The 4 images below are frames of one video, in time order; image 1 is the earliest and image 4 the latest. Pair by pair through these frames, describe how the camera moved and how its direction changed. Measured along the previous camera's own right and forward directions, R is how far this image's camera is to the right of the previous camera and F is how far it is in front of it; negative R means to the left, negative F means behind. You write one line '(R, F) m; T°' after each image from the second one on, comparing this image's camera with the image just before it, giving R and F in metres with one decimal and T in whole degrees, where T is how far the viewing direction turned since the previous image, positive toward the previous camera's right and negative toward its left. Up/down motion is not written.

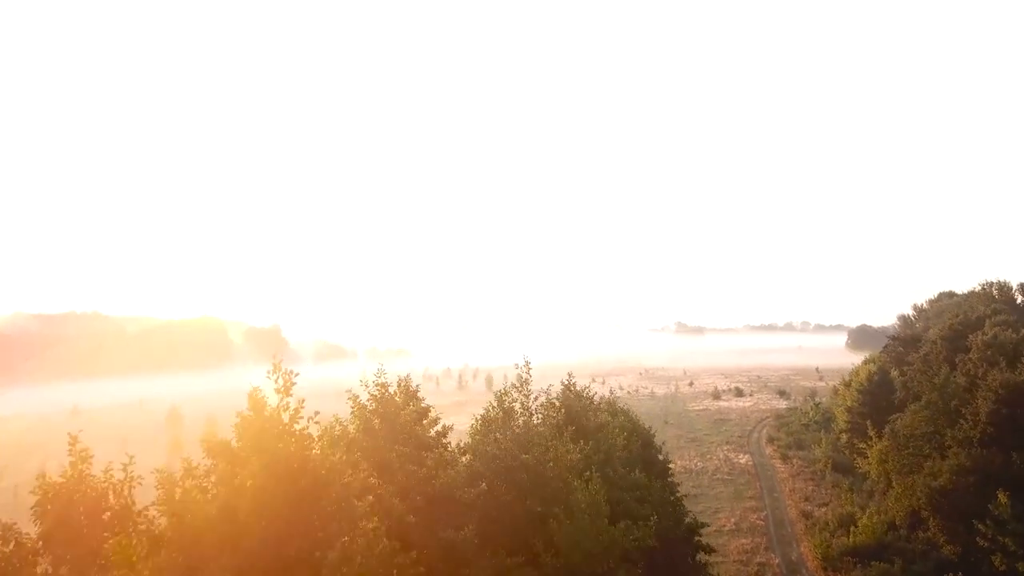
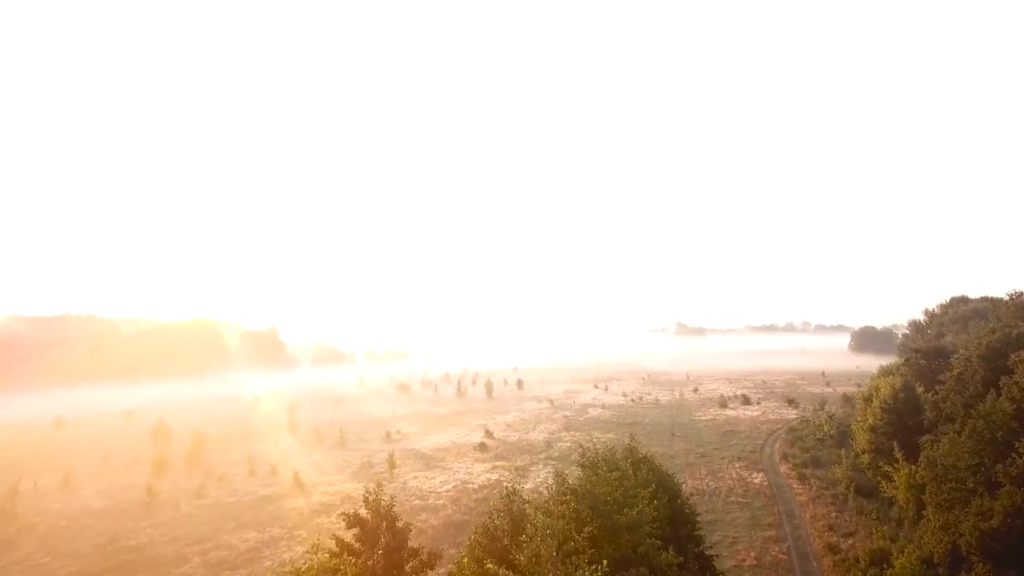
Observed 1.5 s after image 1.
(-0.1, +2.3) m; 0°
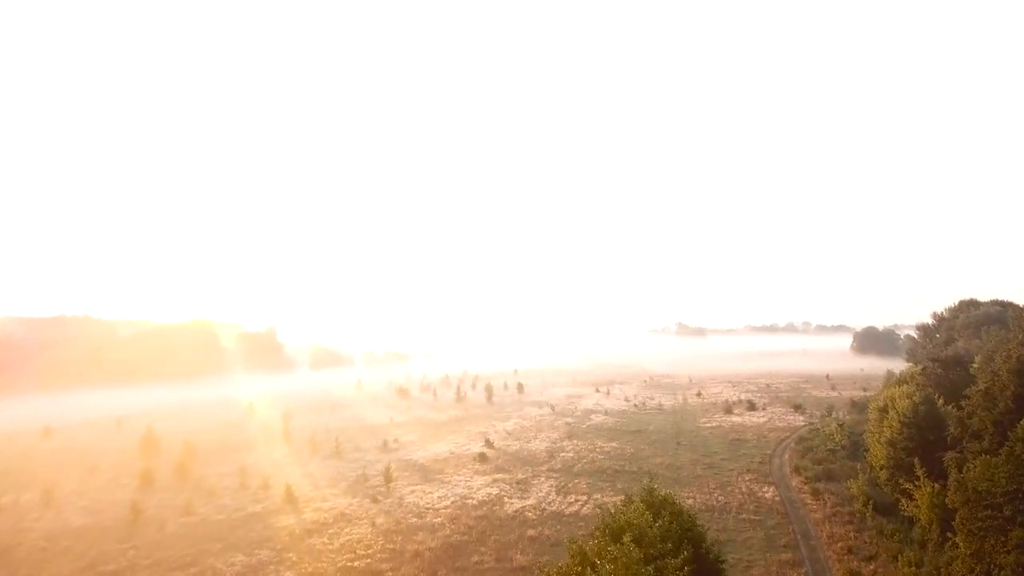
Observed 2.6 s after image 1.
(-0.1, +1.6) m; 0°
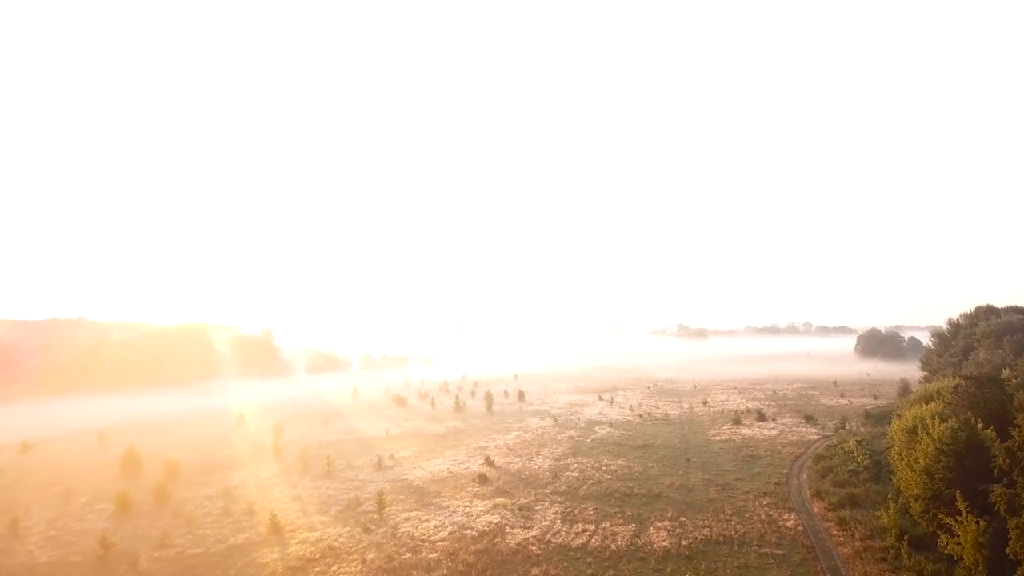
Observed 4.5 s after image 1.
(-0.2, +2.8) m; 0°
